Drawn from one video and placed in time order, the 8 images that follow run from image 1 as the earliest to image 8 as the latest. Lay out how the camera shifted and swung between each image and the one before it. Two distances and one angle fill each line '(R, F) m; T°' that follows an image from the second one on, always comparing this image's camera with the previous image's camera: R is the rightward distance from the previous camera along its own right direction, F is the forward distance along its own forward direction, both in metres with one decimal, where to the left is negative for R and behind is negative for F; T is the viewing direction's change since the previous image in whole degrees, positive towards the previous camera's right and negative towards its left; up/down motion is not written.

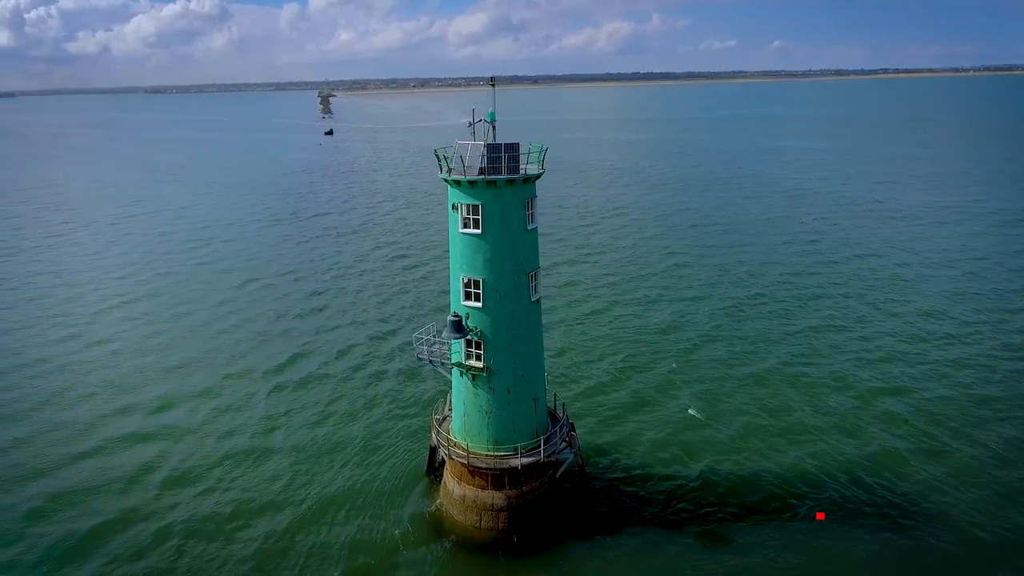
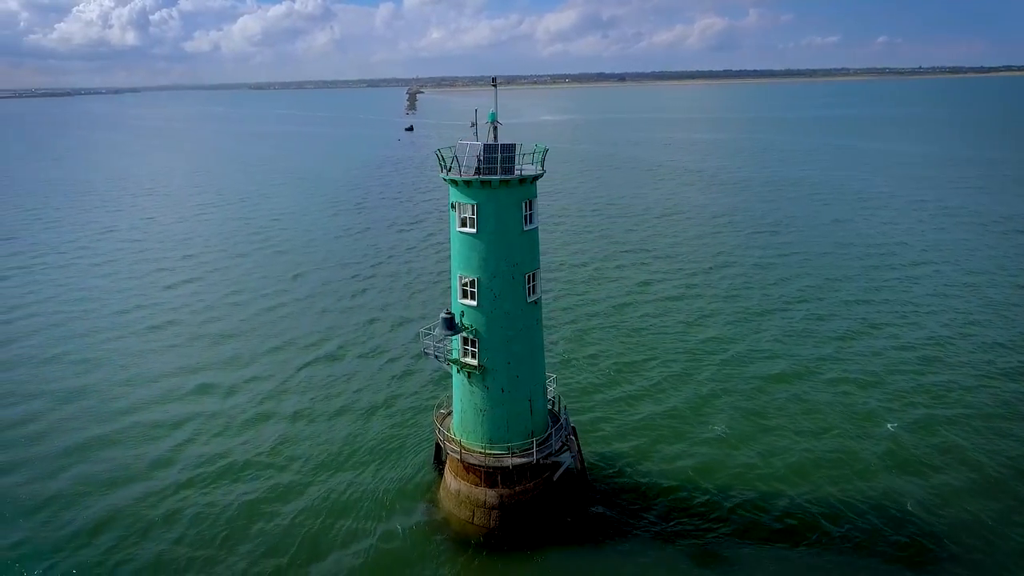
(+2.3, +0.1) m; -6°
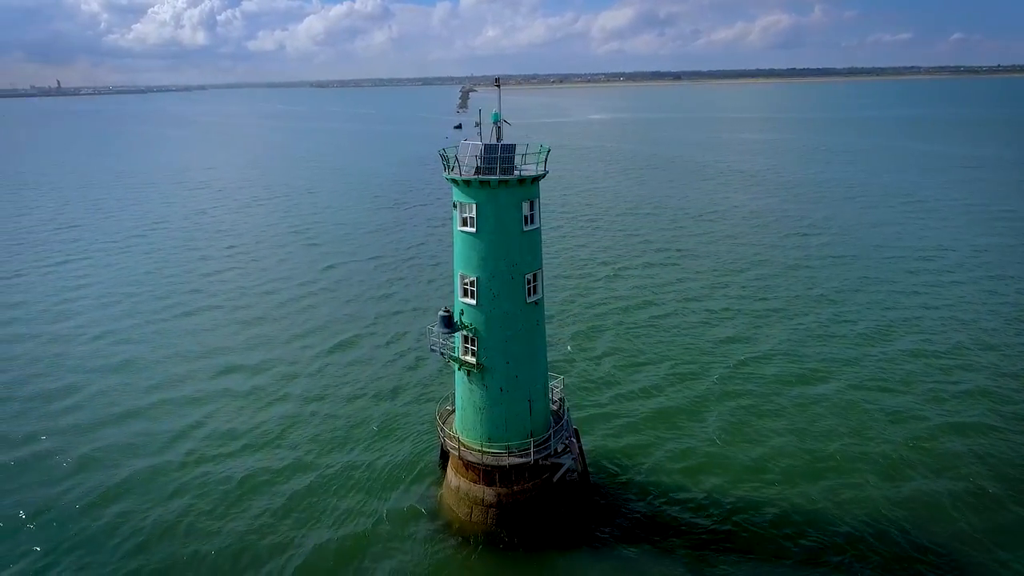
(+1.4, 0.0) m; -4°
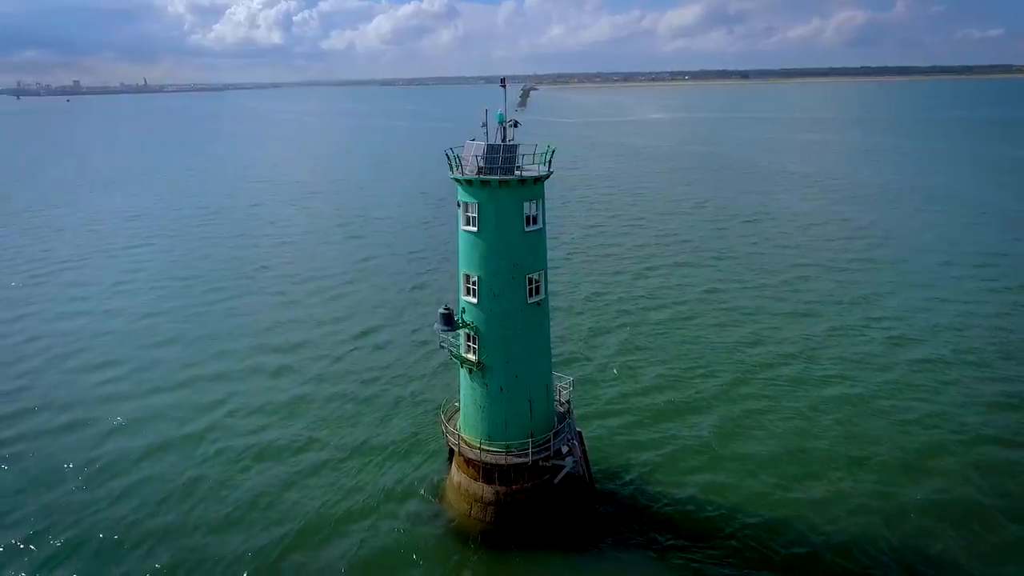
(+1.6, 0.0) m; -5°
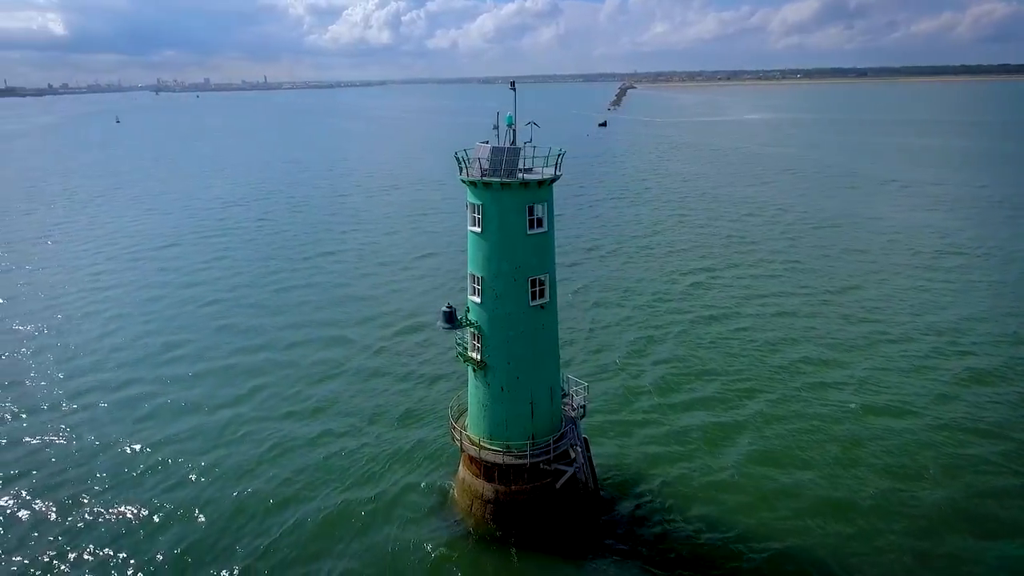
(+2.4, +0.1) m; -8°
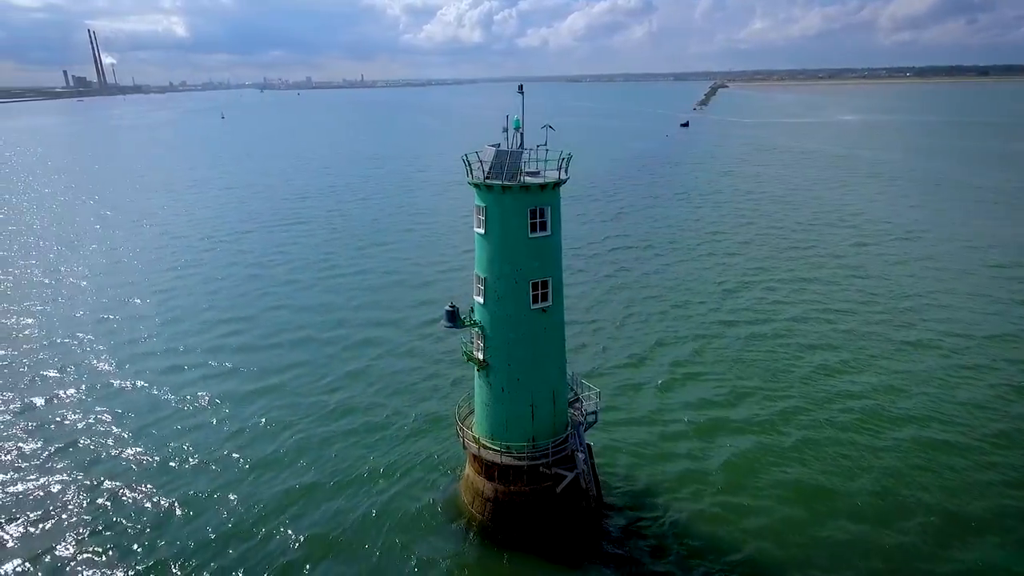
(+2.2, 0.0) m; -7°
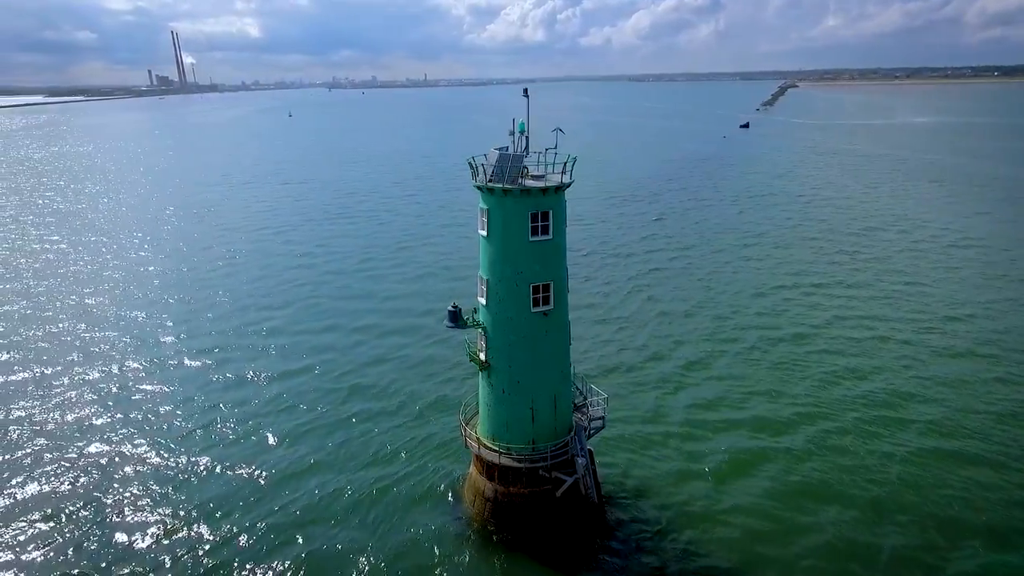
(+1.5, 0.0) m; -5°
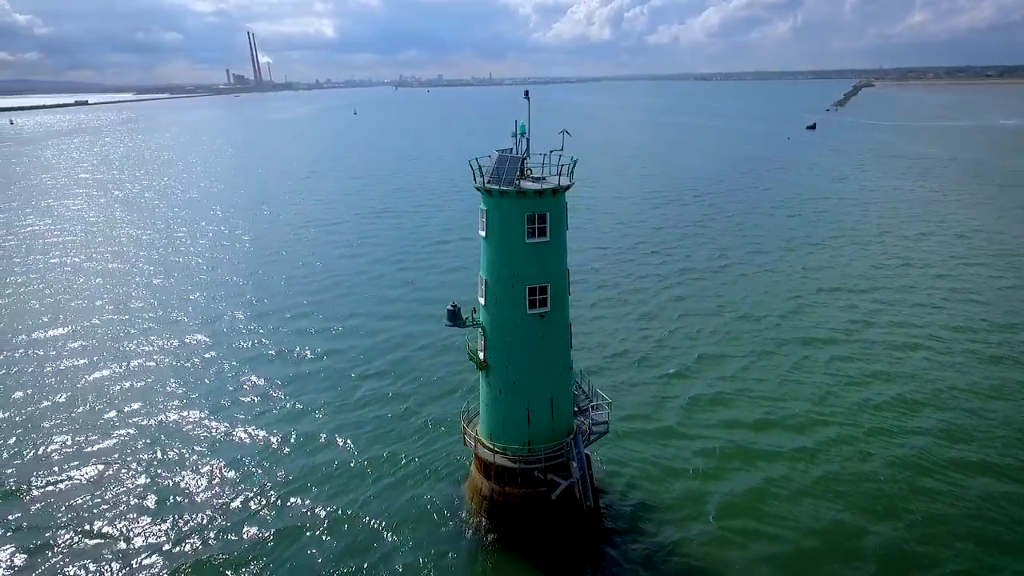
(+1.7, 0.0) m; -5°
